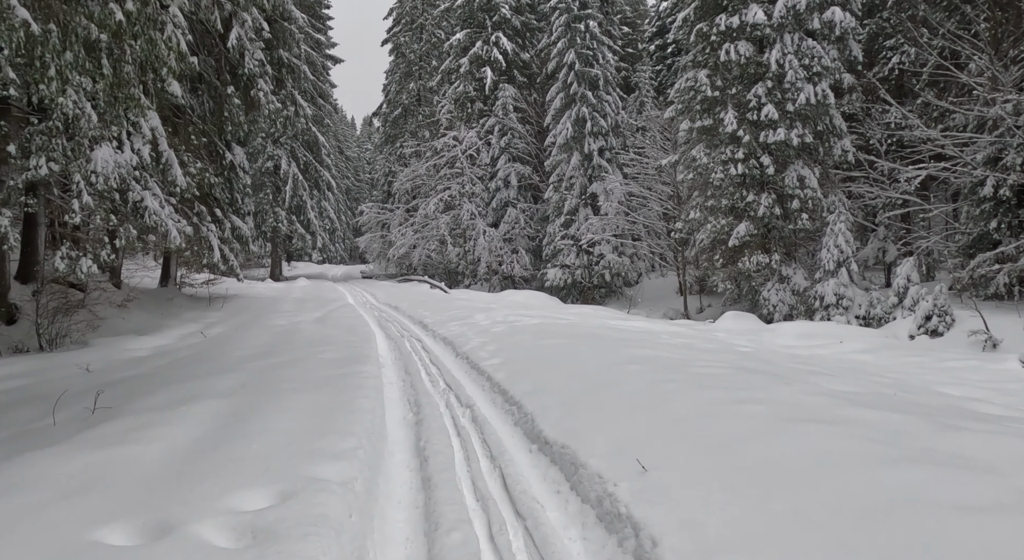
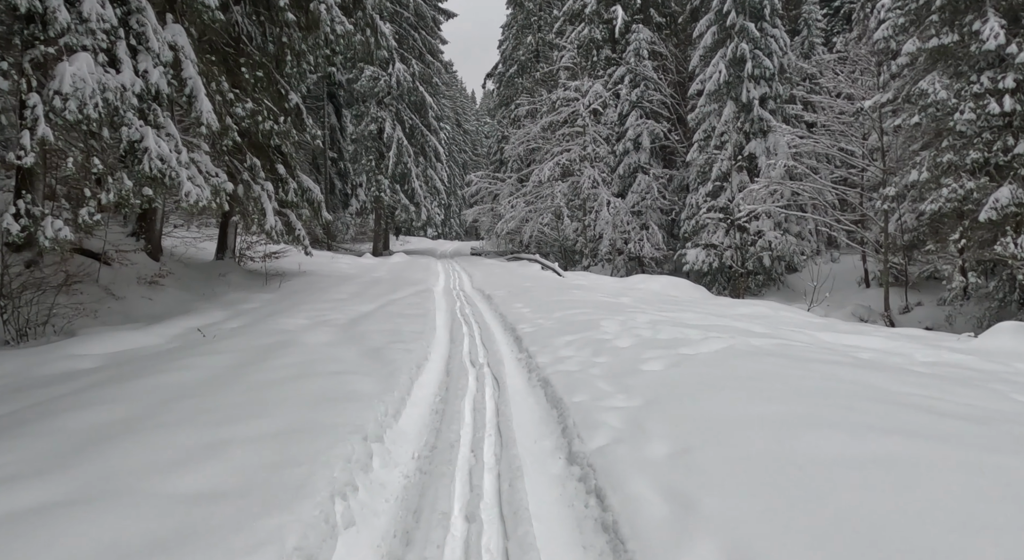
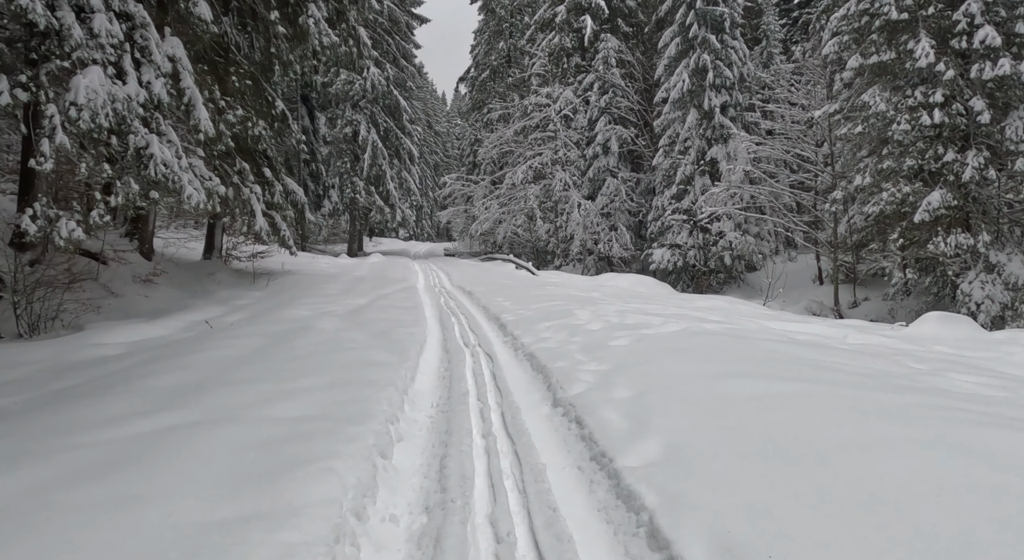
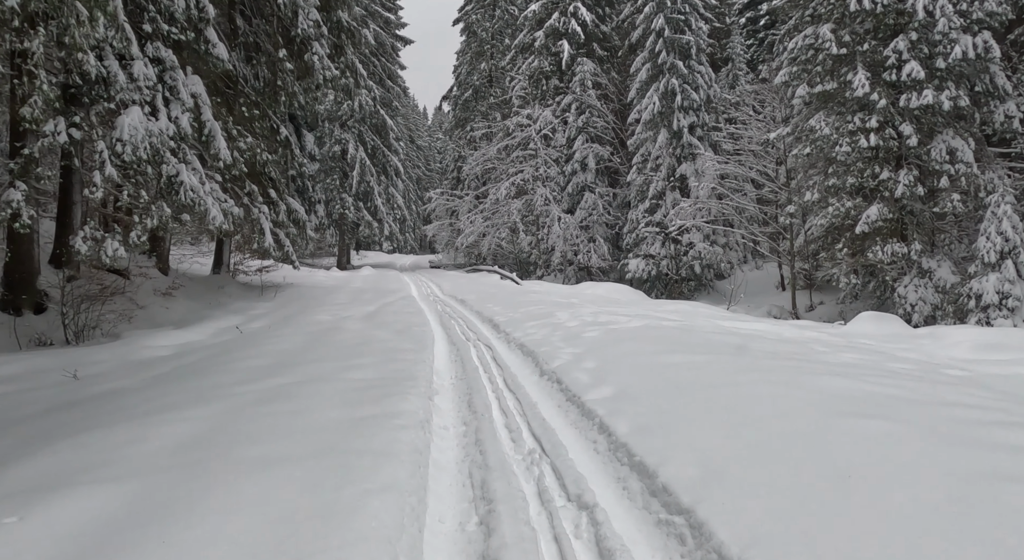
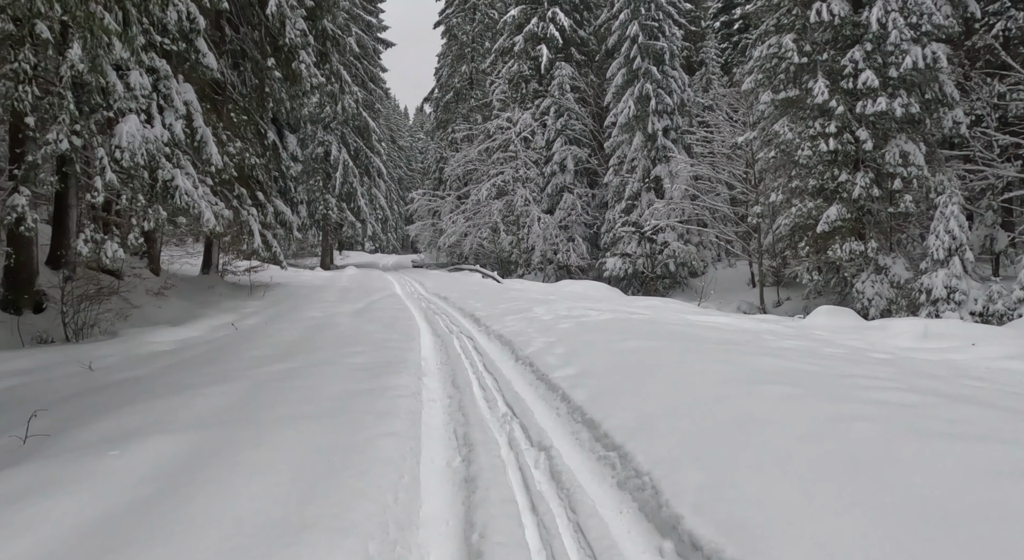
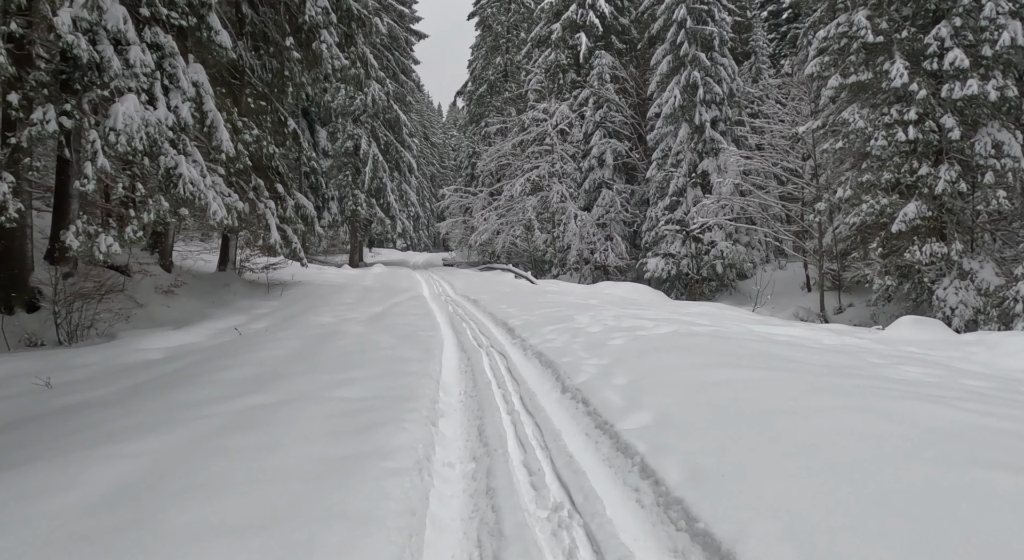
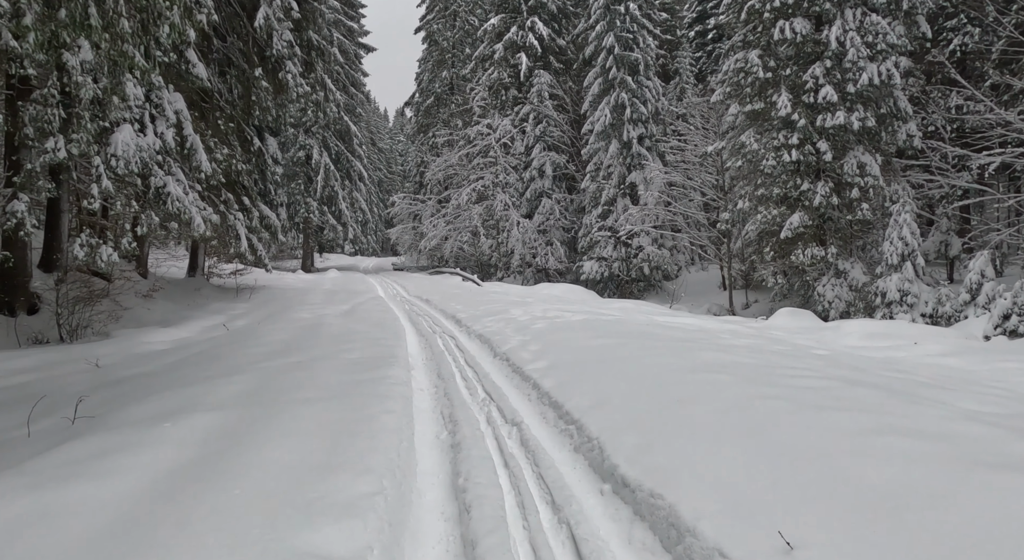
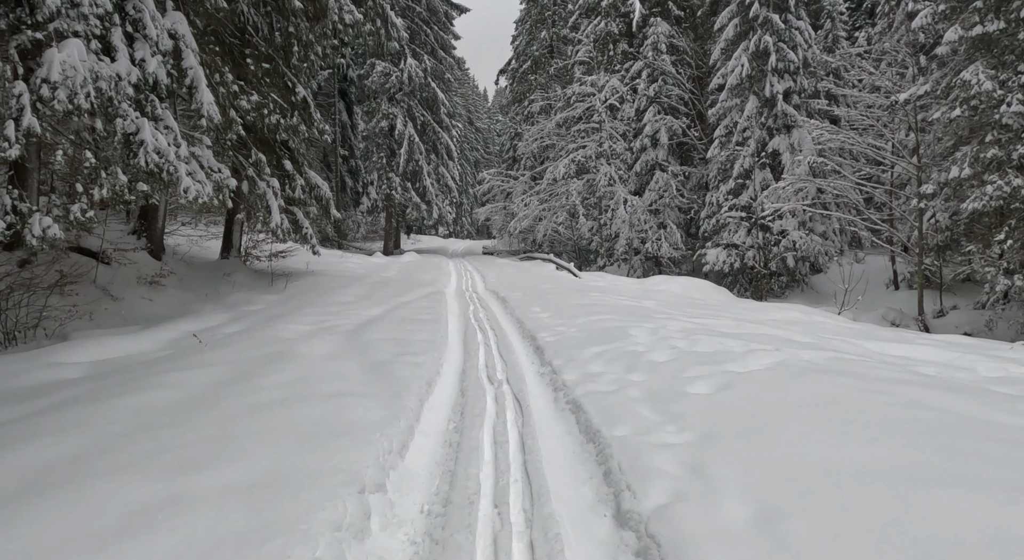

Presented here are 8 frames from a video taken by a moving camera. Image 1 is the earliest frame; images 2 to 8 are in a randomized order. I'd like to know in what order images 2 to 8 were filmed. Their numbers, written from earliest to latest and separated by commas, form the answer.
7, 5, 4, 6, 3, 2, 8
